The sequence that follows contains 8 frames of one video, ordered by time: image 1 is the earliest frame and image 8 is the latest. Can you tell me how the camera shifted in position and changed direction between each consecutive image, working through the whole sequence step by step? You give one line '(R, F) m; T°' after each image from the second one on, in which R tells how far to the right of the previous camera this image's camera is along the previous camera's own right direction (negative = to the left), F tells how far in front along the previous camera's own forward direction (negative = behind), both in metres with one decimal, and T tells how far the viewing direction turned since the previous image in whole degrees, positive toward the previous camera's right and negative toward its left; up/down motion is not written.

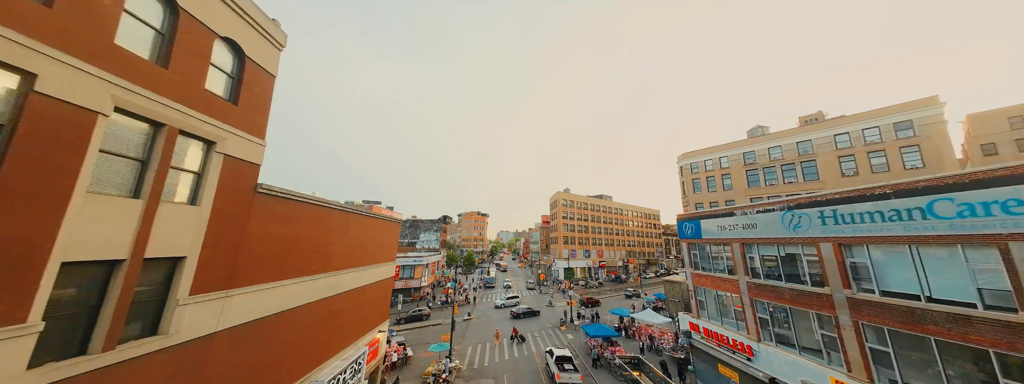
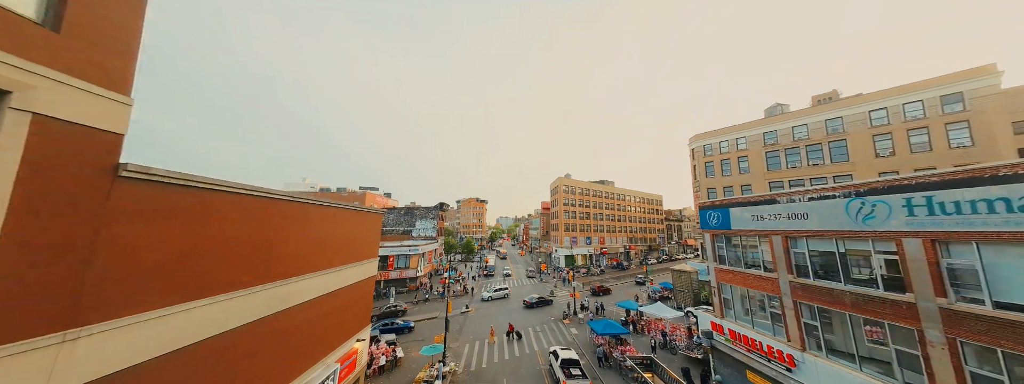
(0.0, +2.6) m; 0°
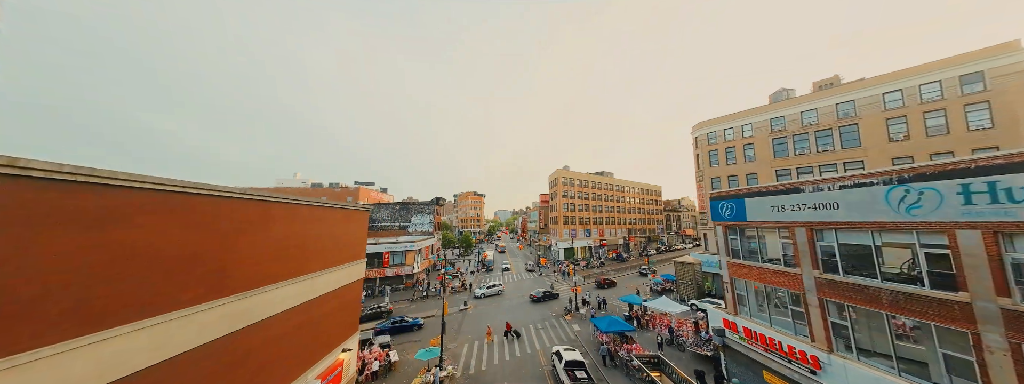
(0.0, +1.3) m; +1°
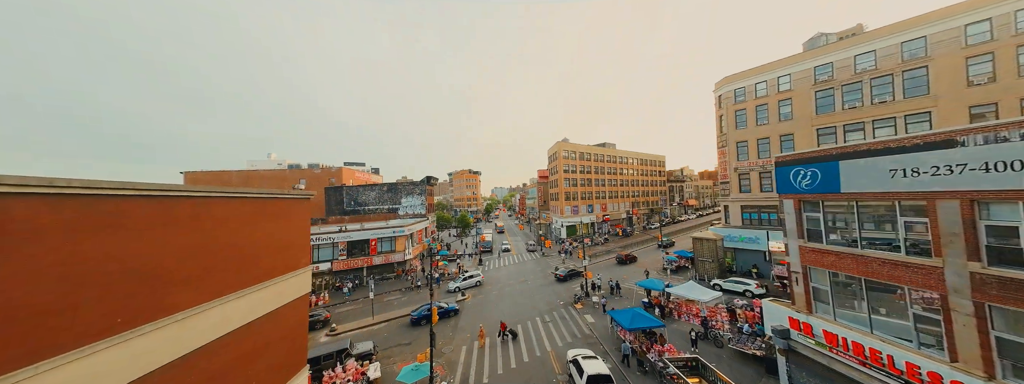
(-0.2, +4.2) m; +1°
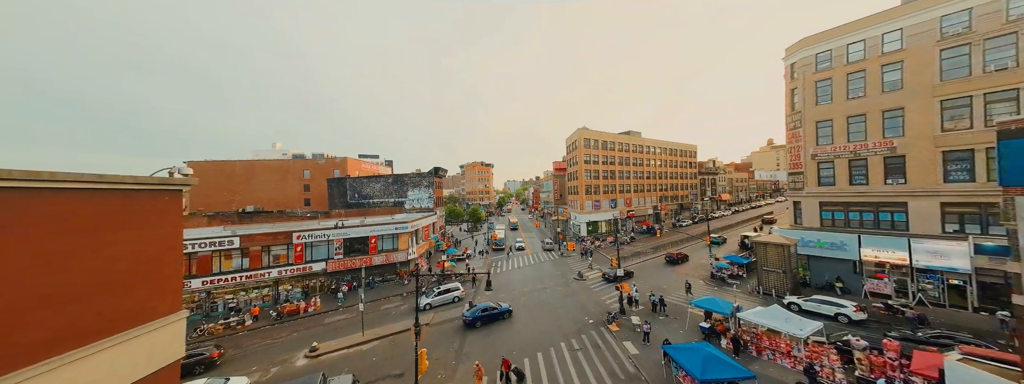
(-0.4, +4.6) m; -3°
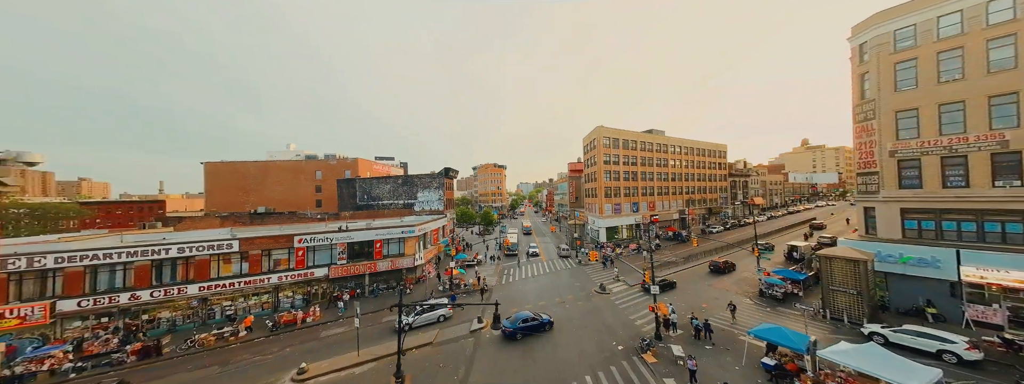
(-0.2, +2.5) m; -3°
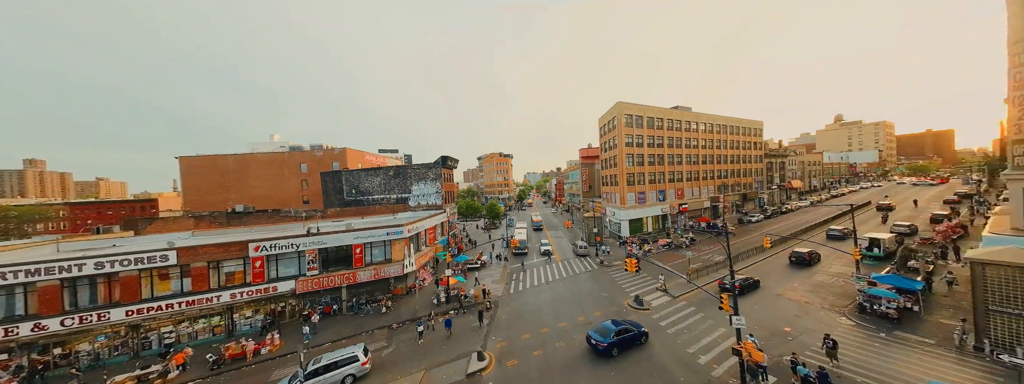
(-0.1, +5.4) m; -2°
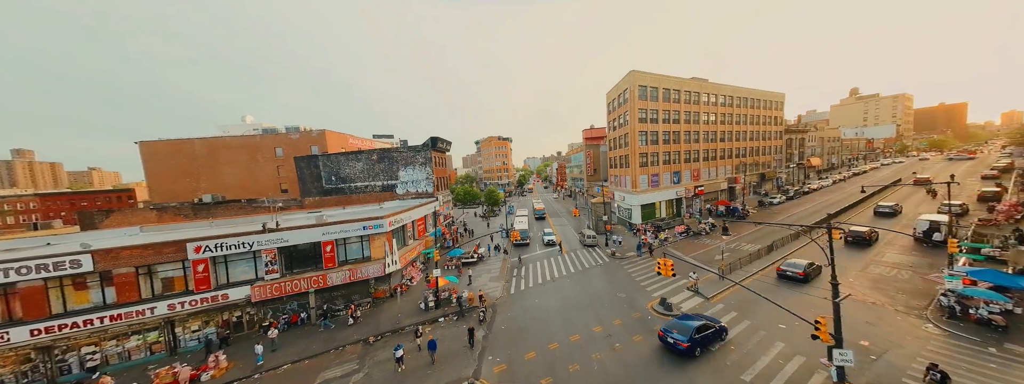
(+0.1, +3.7) m; 0°
